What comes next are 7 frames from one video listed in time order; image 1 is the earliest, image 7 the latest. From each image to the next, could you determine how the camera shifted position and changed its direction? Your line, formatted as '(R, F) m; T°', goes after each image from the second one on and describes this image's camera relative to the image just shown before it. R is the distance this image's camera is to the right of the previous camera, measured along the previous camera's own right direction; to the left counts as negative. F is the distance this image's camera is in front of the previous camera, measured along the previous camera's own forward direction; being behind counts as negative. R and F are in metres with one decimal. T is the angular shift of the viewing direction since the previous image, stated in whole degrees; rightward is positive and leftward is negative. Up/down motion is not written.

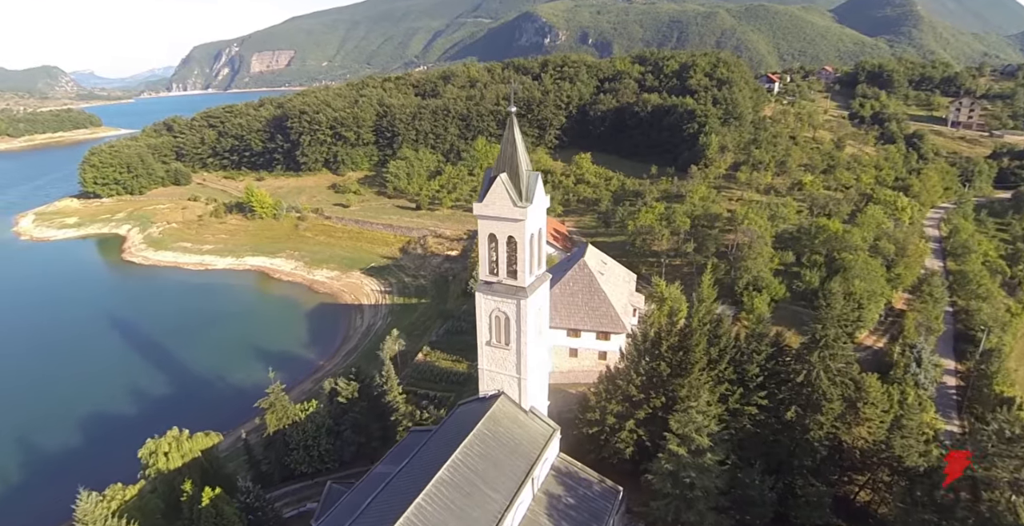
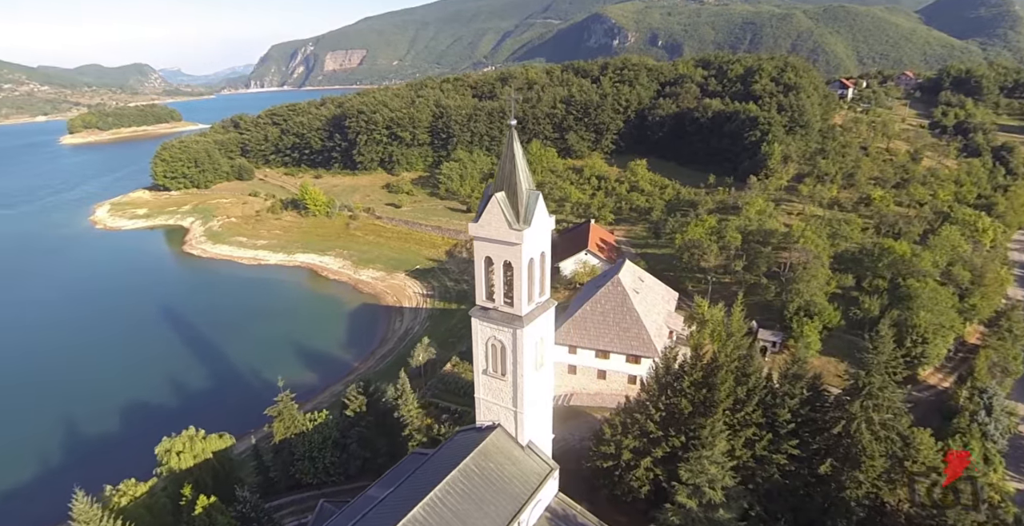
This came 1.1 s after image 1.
(+1.1, +1.0) m; -5°
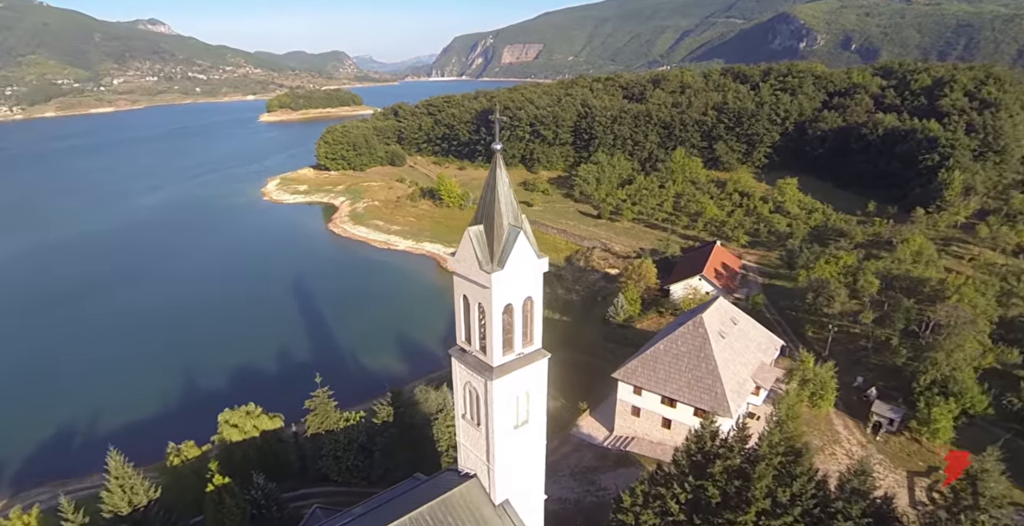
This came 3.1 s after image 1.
(+2.7, +1.7) m; -14°
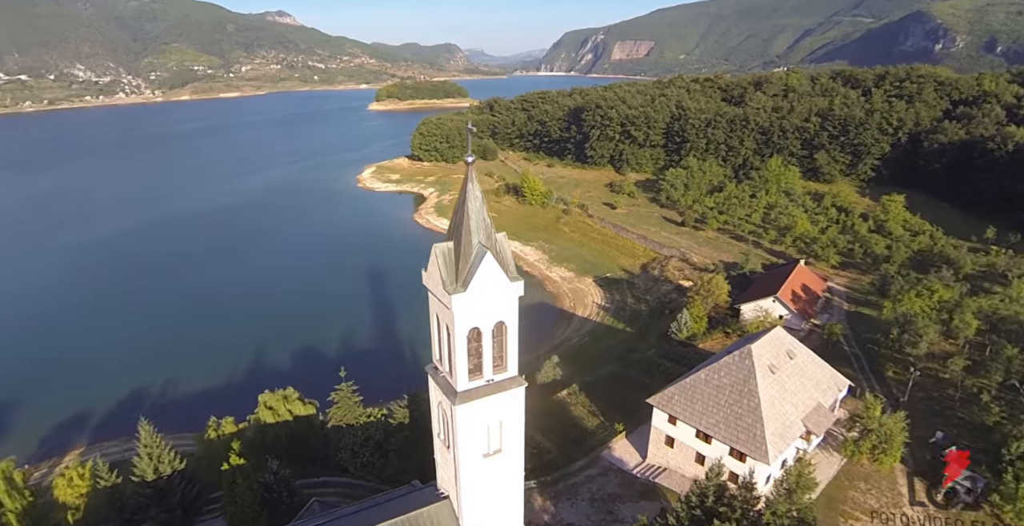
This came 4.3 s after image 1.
(+1.8, +0.8) m; -9°
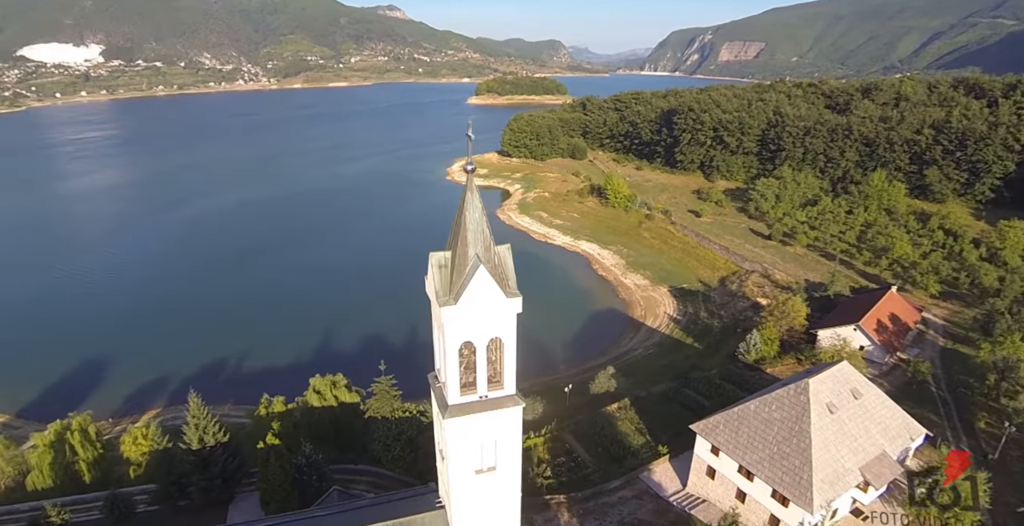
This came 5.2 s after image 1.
(+1.3, +0.4) m; -8°
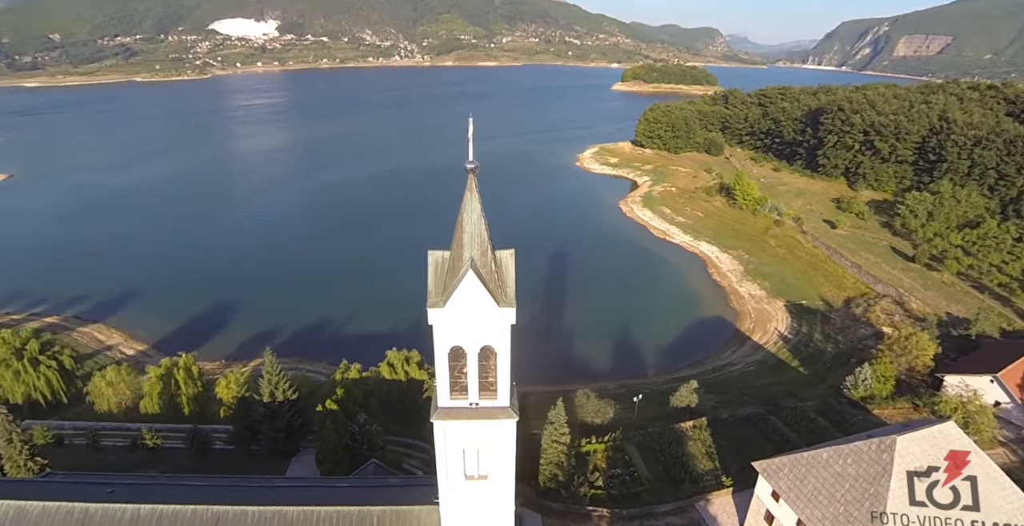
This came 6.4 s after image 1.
(+1.6, +0.6) m; -11°
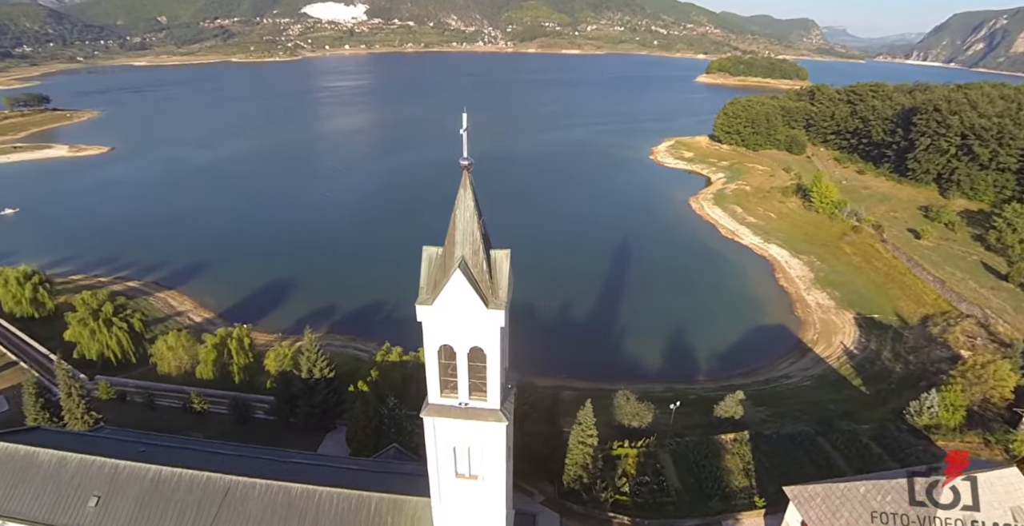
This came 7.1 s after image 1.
(+0.8, +0.2) m; -6°
